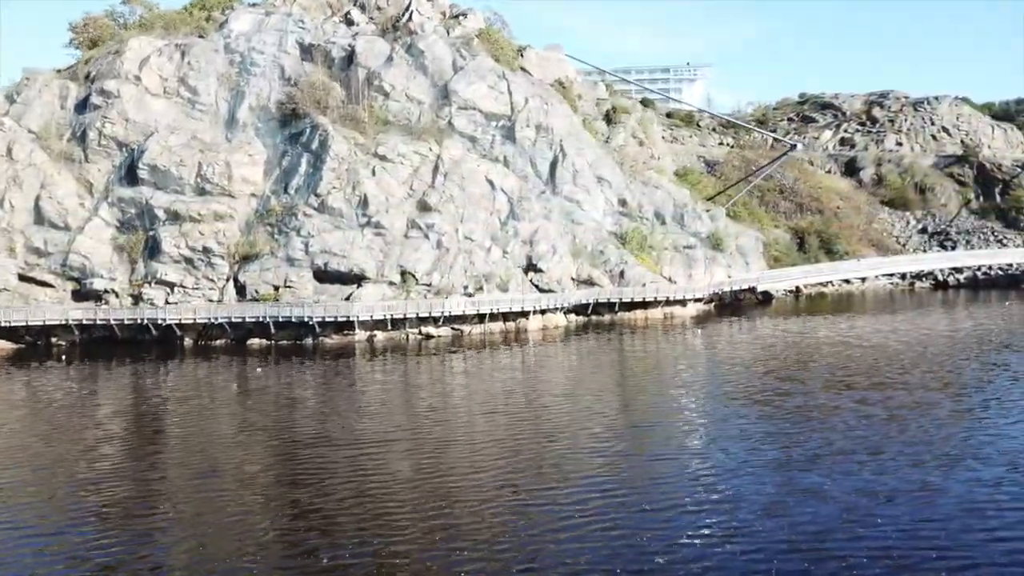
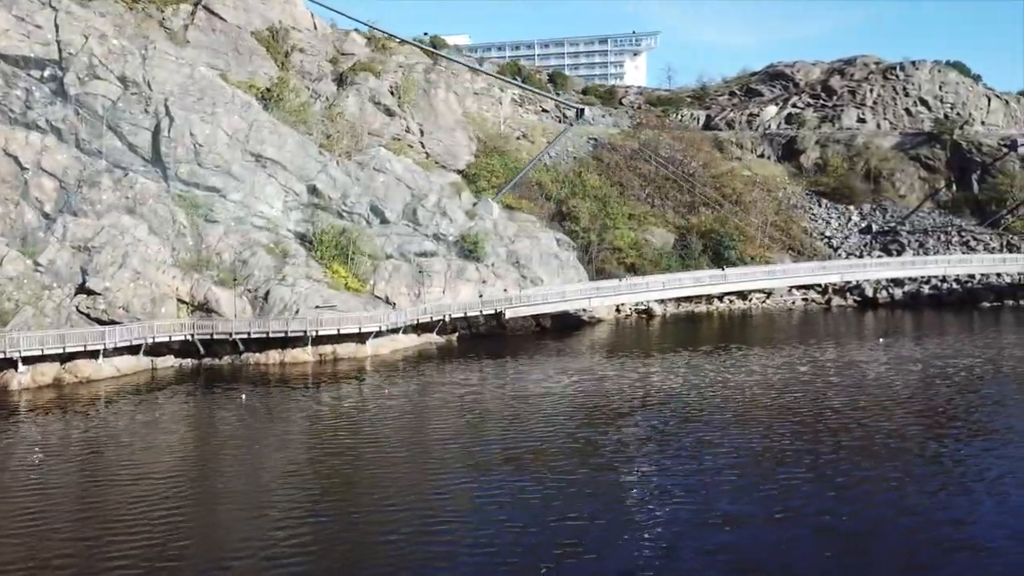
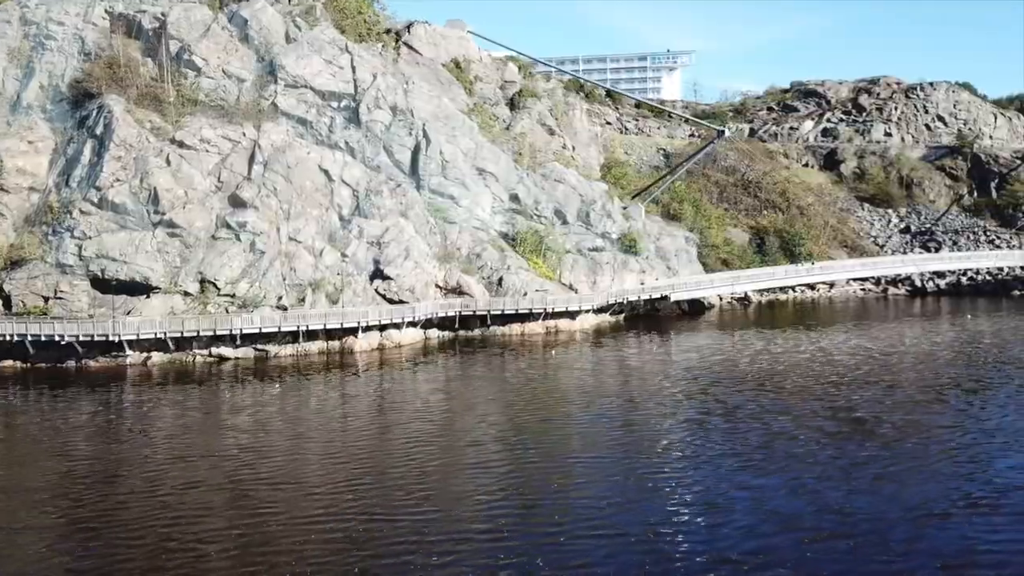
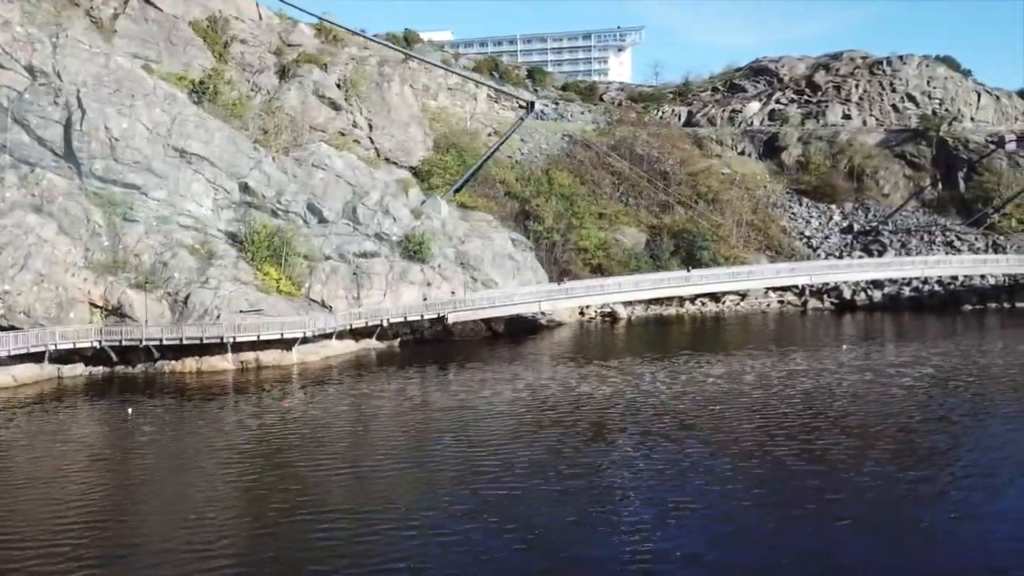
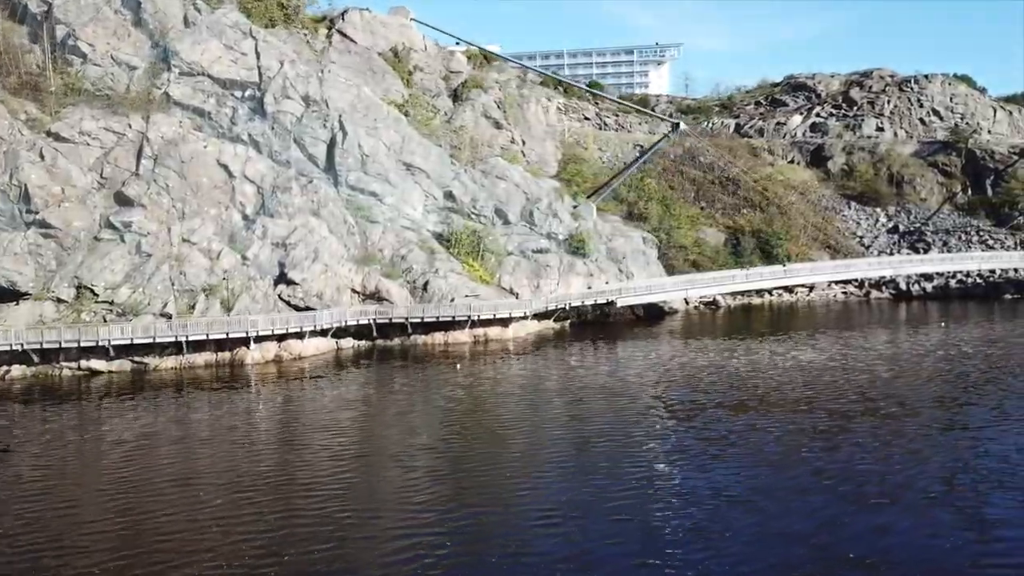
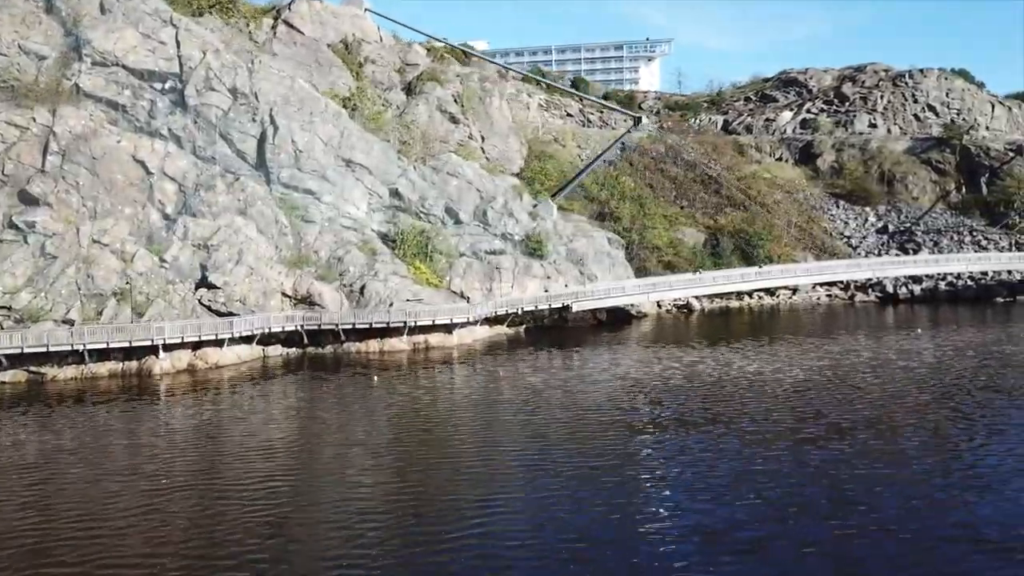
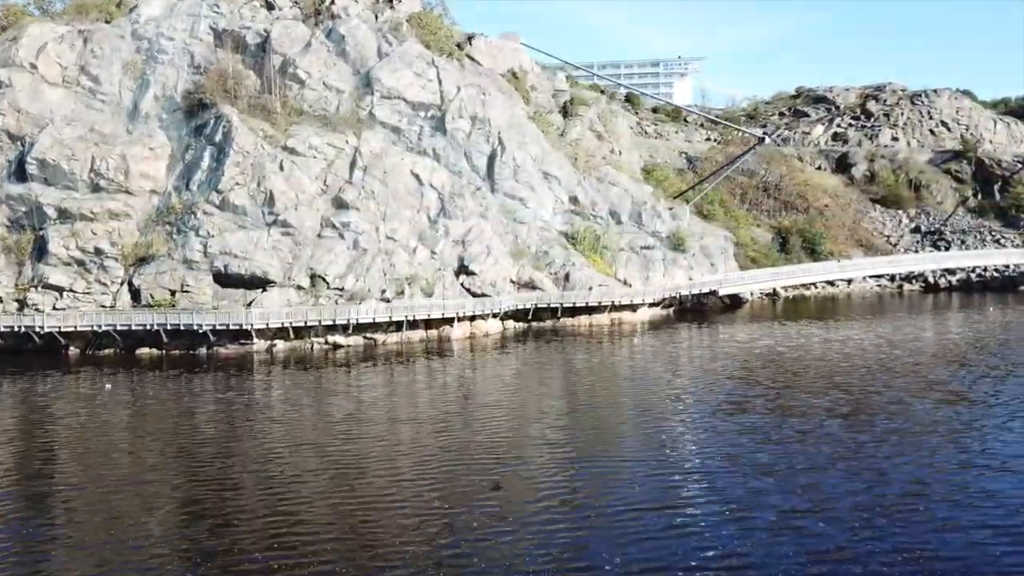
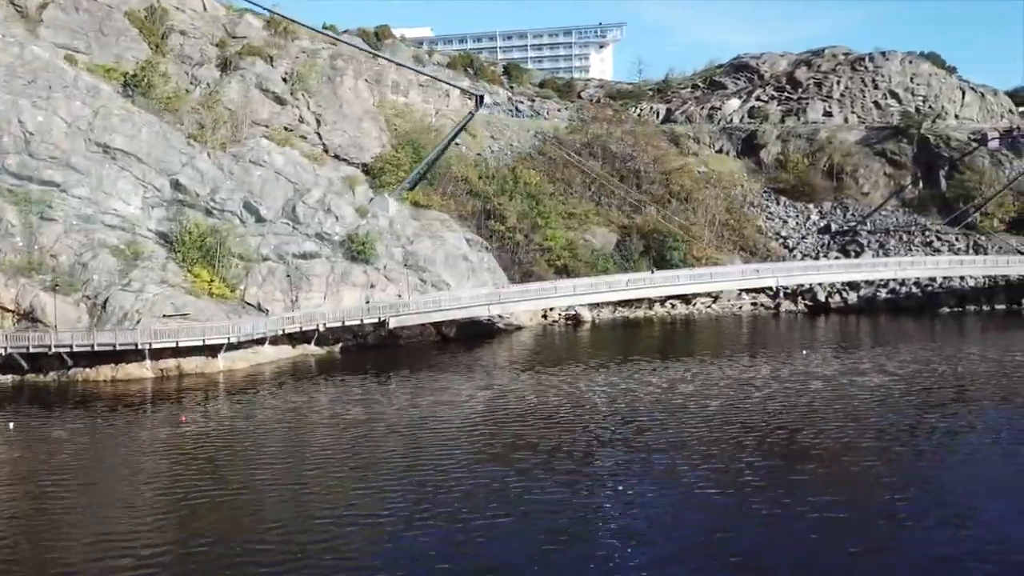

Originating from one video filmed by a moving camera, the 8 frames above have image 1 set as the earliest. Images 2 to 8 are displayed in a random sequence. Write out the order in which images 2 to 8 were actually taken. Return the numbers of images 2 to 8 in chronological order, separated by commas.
7, 3, 5, 6, 2, 4, 8
